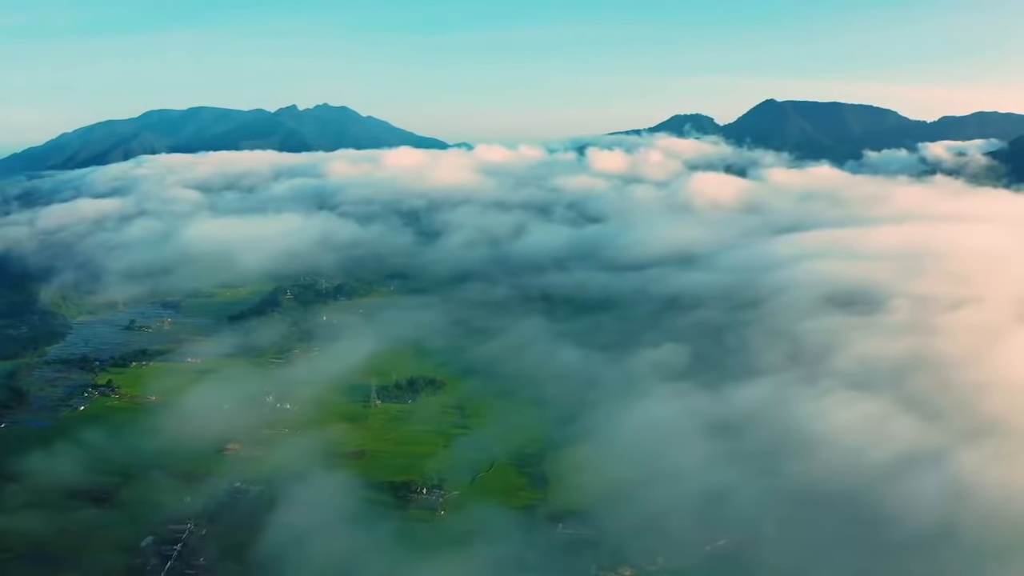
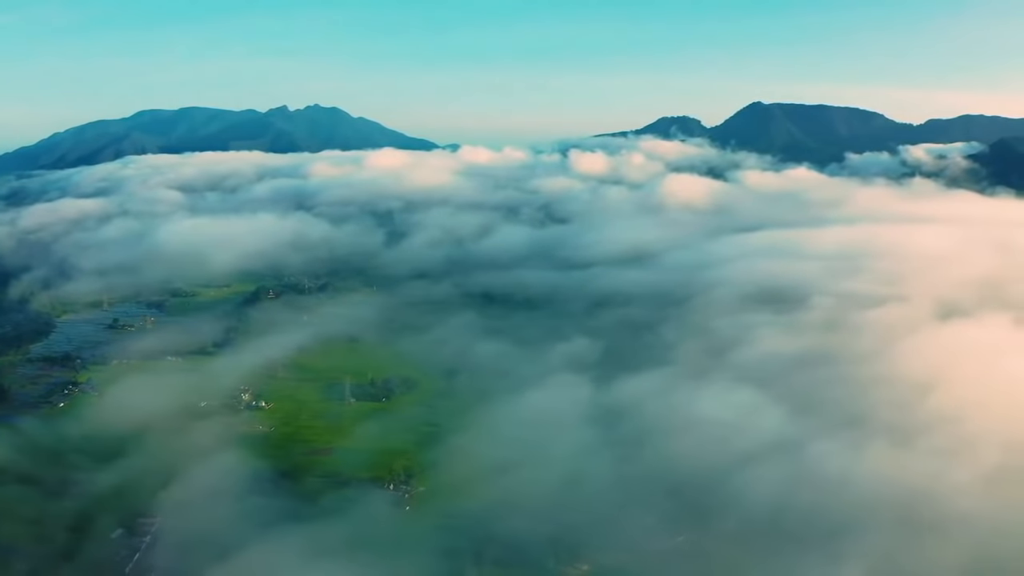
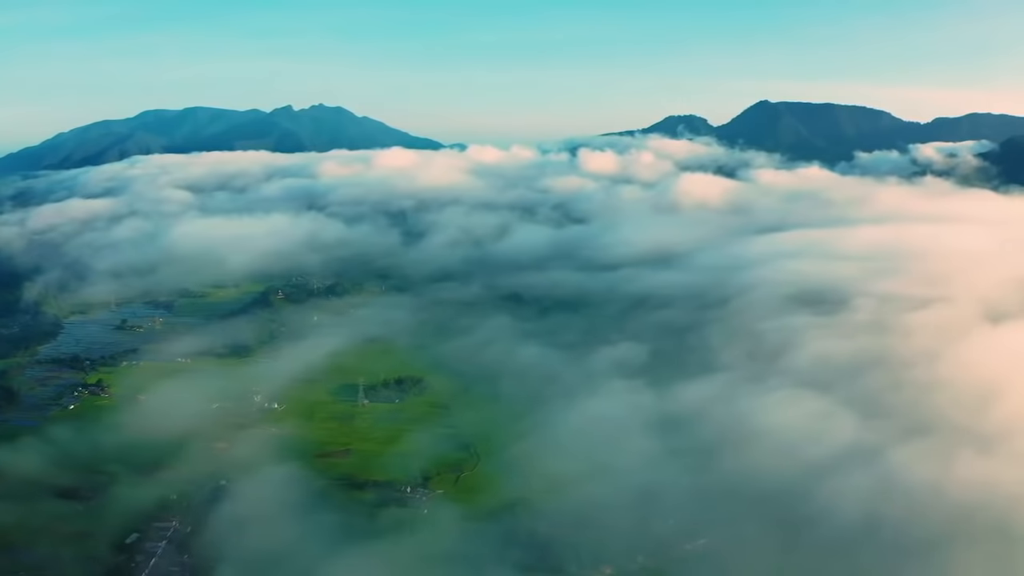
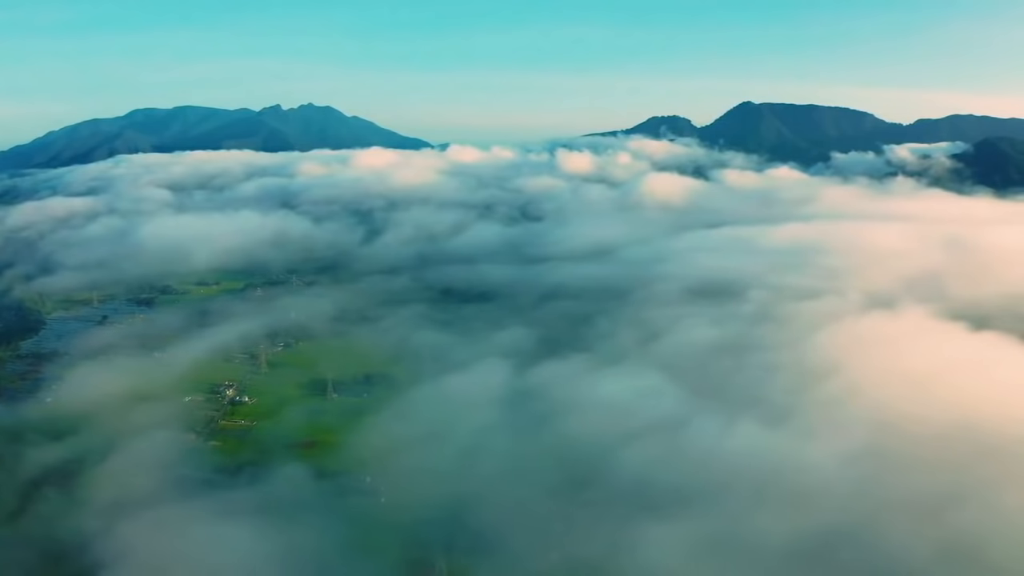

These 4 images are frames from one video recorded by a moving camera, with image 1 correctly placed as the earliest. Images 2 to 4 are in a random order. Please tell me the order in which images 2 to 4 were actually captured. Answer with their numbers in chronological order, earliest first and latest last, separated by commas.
3, 2, 4
